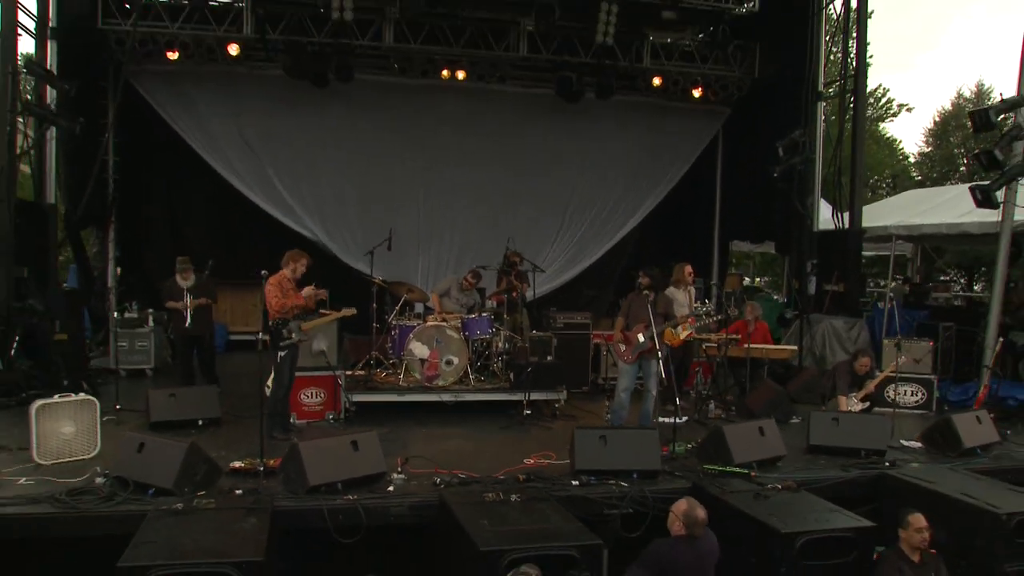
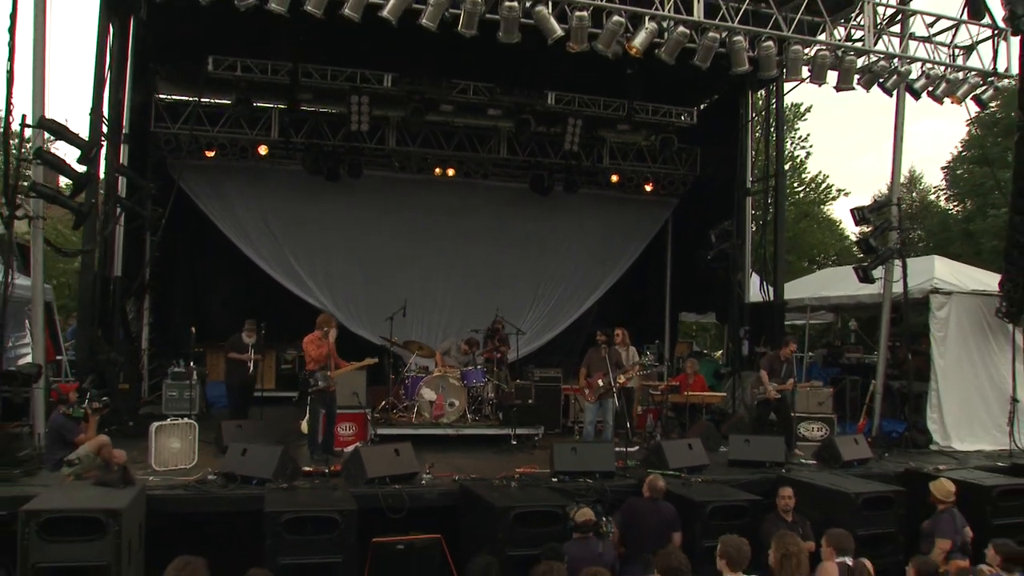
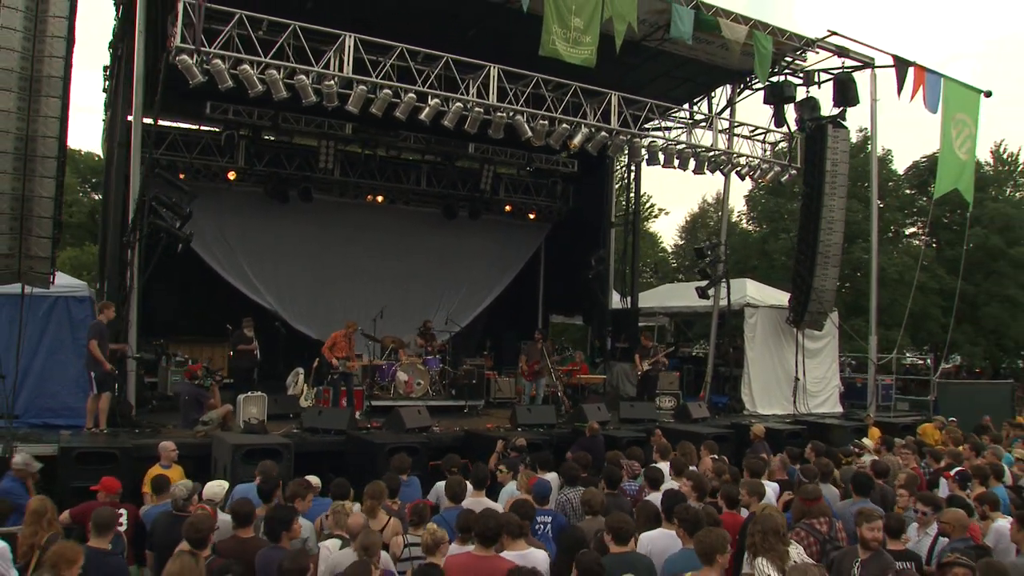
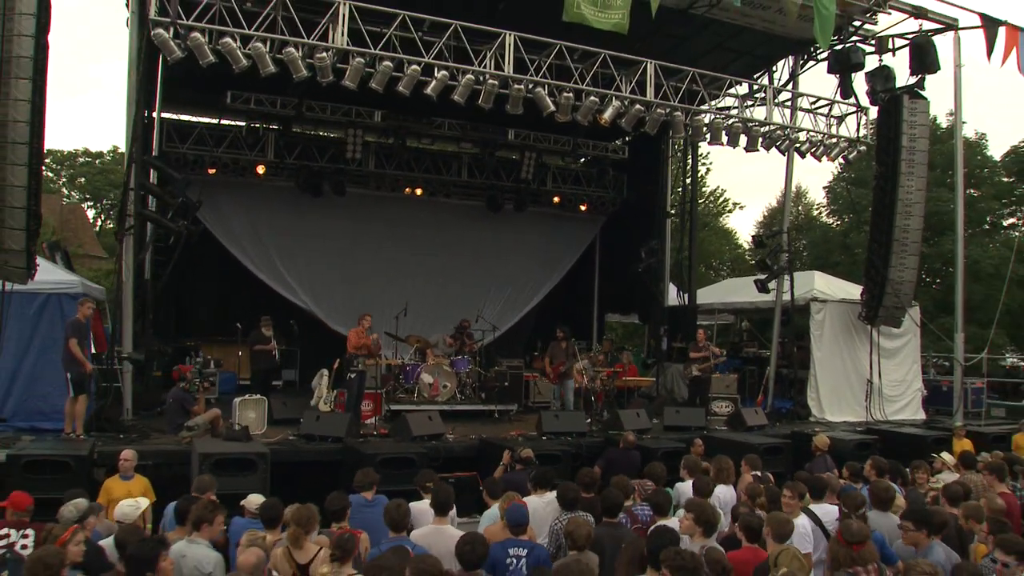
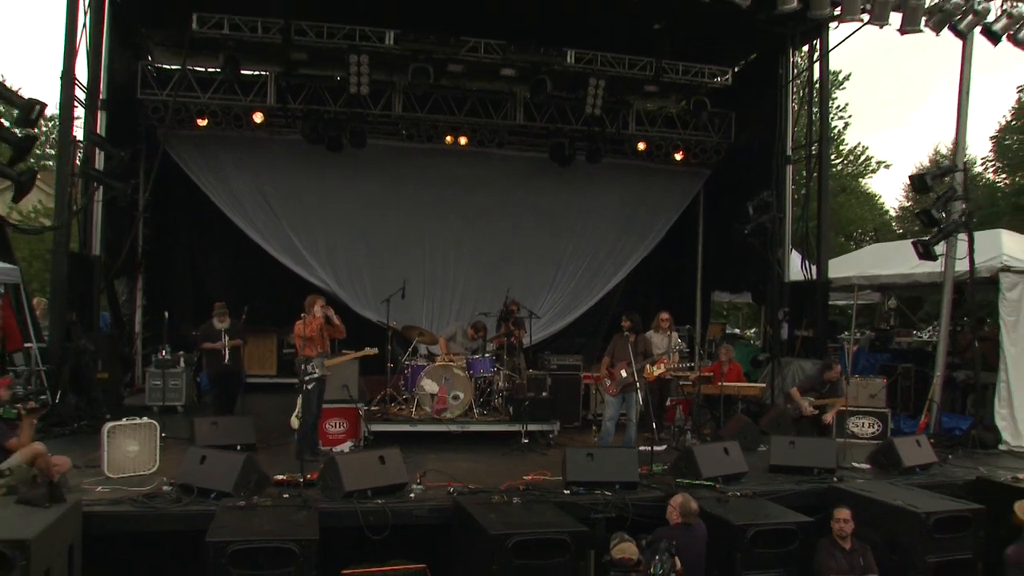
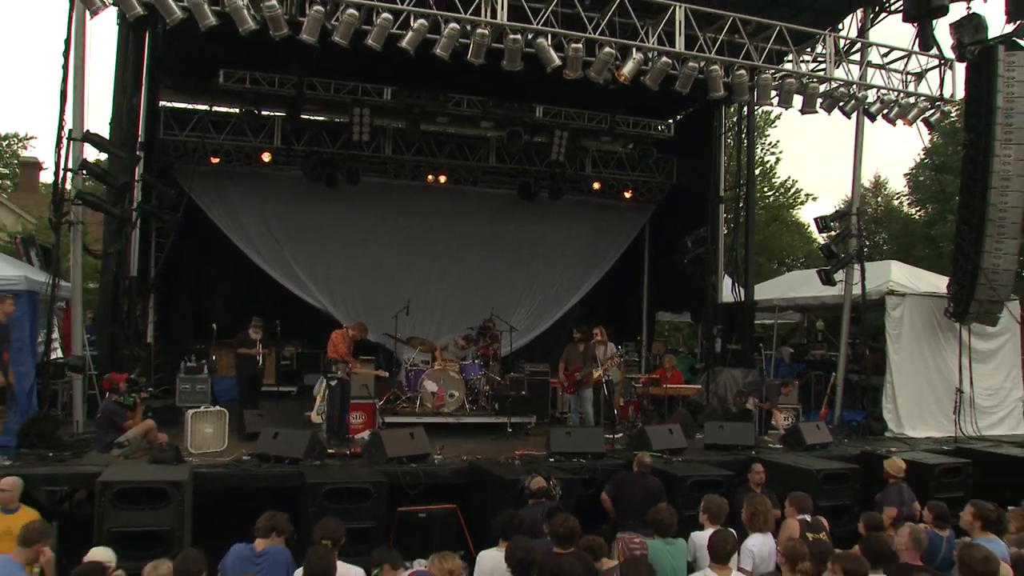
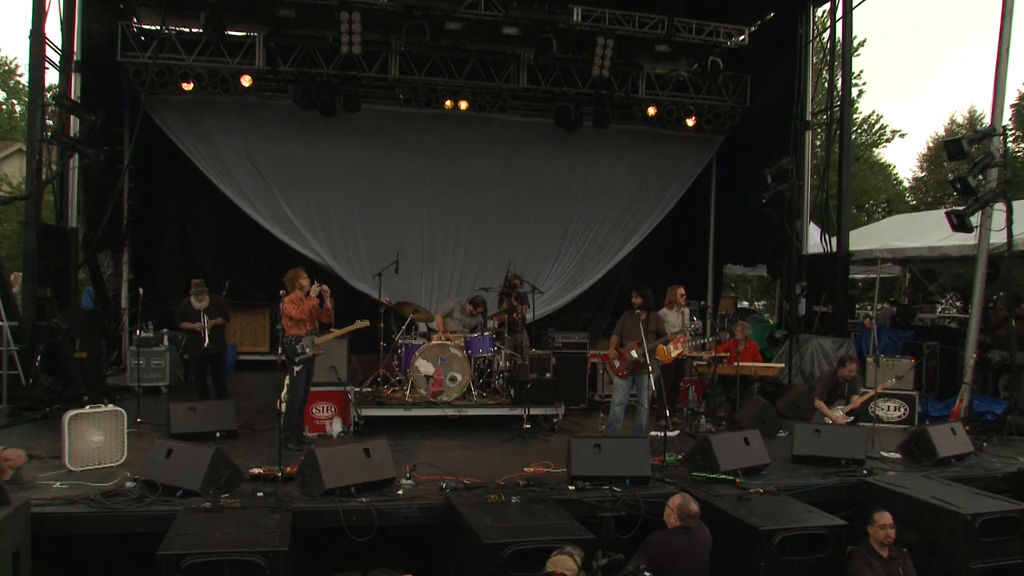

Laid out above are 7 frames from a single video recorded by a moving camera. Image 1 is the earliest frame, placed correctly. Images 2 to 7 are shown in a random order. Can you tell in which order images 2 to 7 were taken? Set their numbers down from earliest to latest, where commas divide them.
7, 5, 2, 6, 4, 3
